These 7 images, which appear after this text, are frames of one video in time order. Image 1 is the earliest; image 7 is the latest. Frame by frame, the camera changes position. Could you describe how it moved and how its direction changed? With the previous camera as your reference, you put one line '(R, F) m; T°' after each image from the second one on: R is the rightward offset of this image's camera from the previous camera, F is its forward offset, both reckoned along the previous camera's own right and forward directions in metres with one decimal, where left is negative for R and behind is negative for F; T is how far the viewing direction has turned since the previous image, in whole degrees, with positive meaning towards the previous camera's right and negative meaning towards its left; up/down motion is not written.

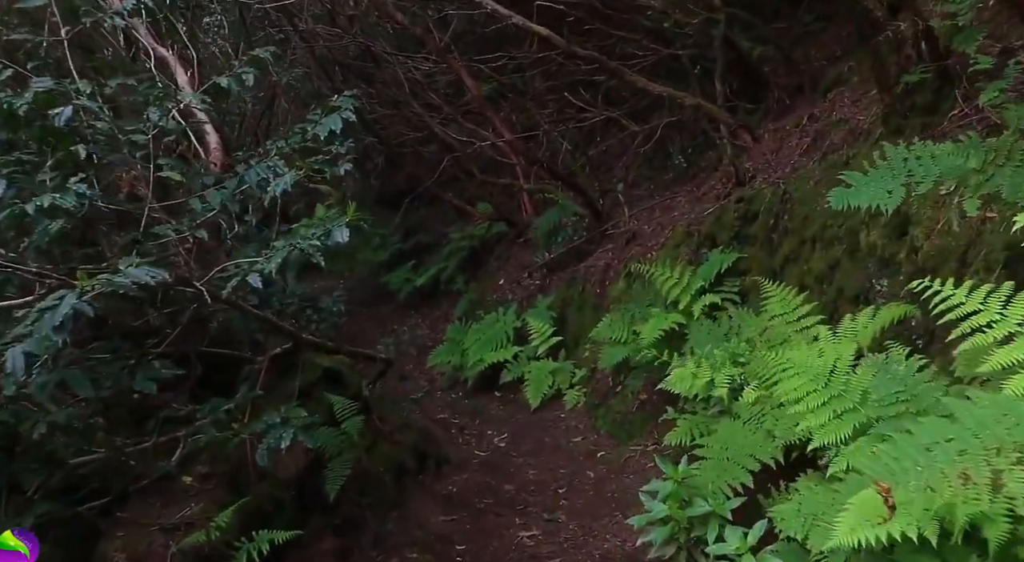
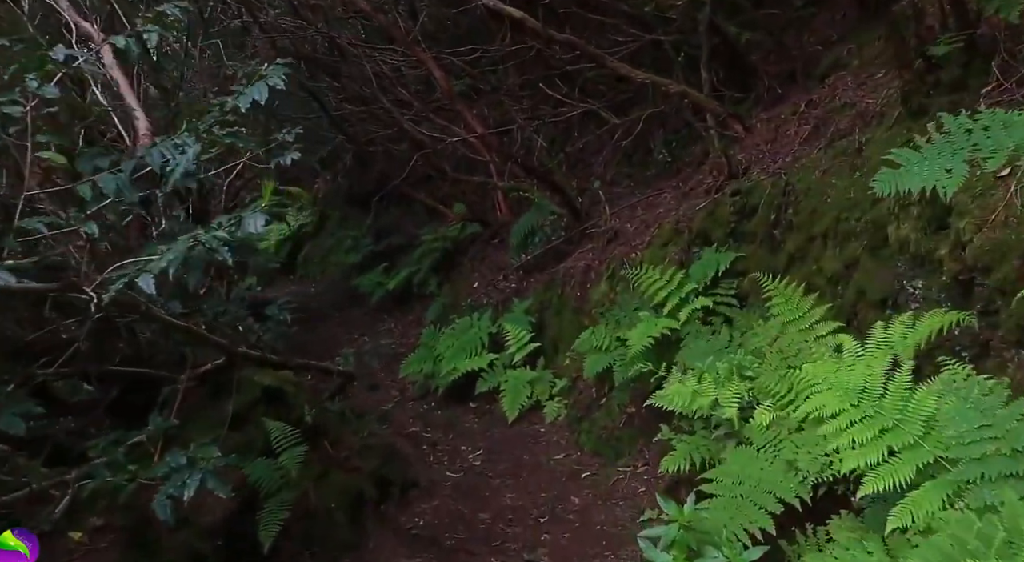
(0.0, +0.7) m; +2°
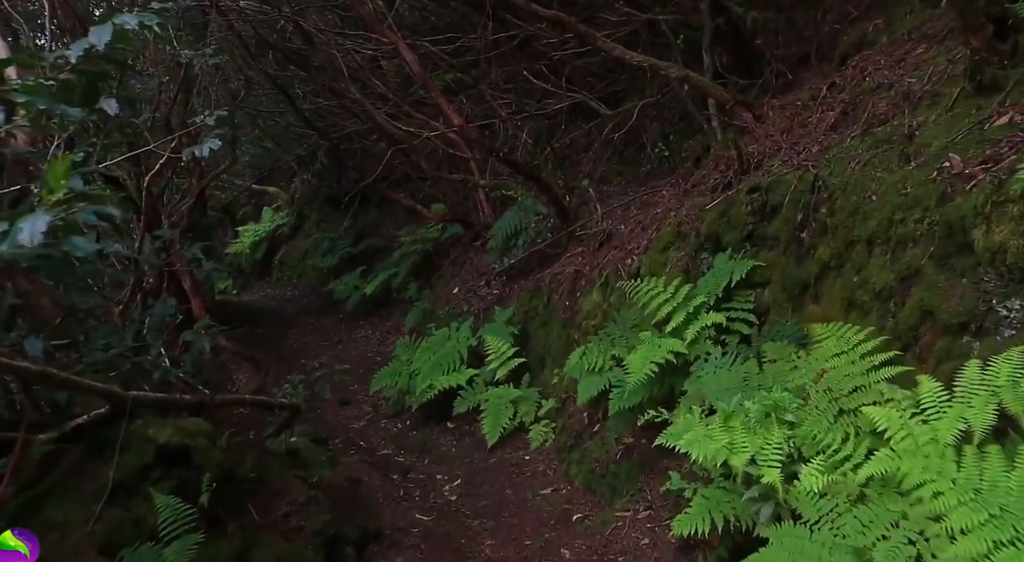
(0.0, +0.9) m; +1°
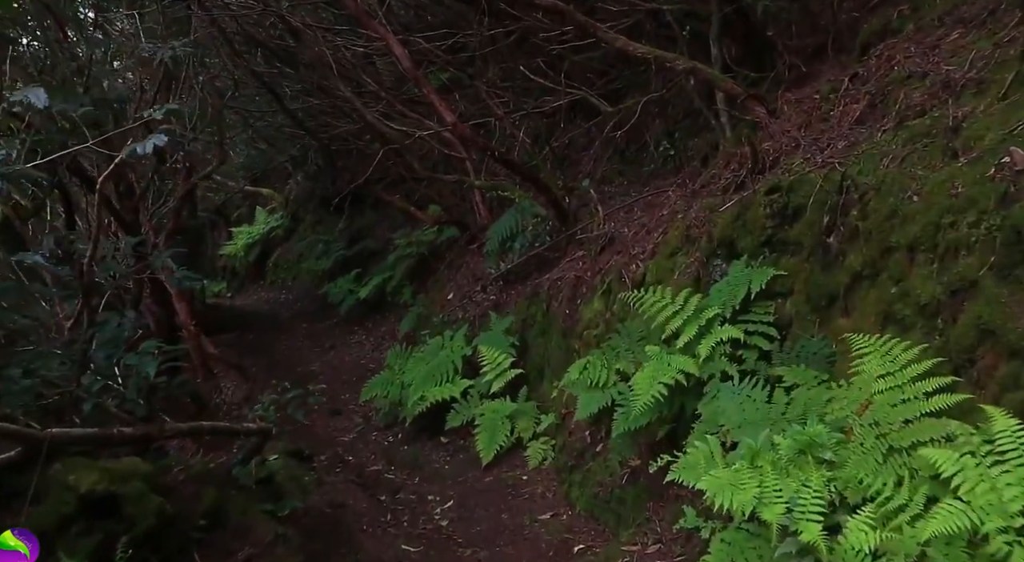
(0.0, +0.5) m; 0°
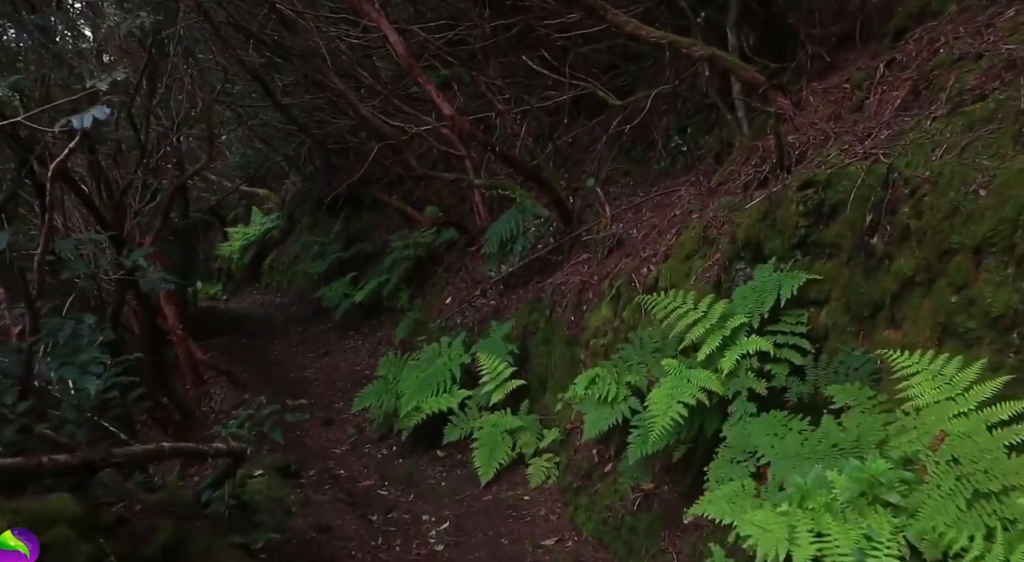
(0.0, +0.5) m; 0°
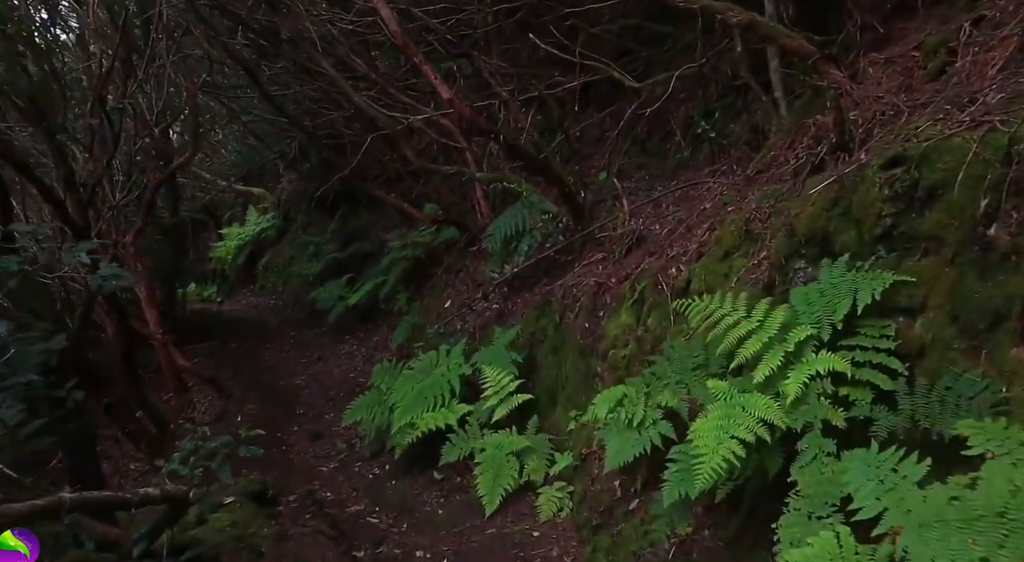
(0.0, +0.8) m; 0°
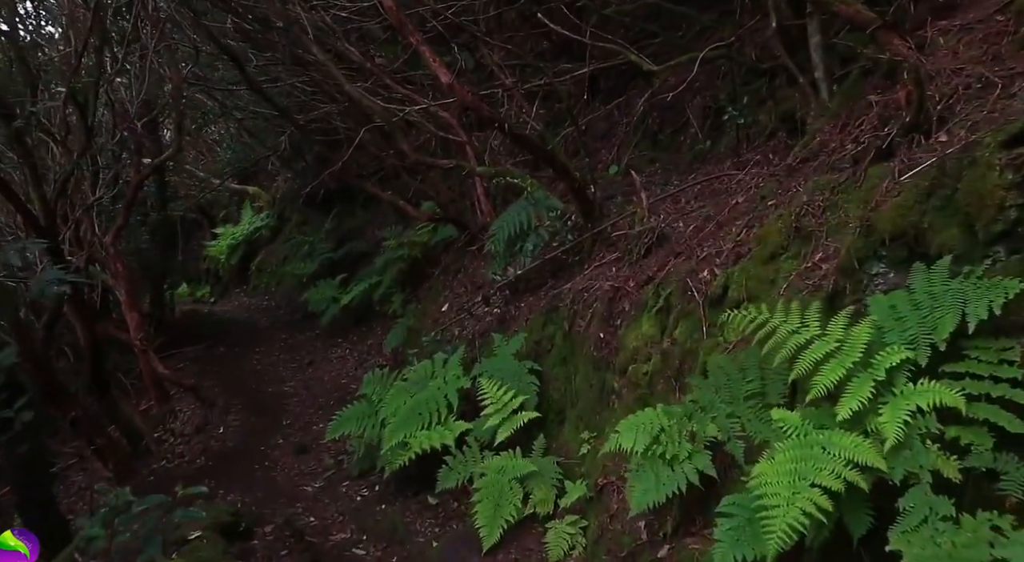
(0.0, +0.7) m; 0°
